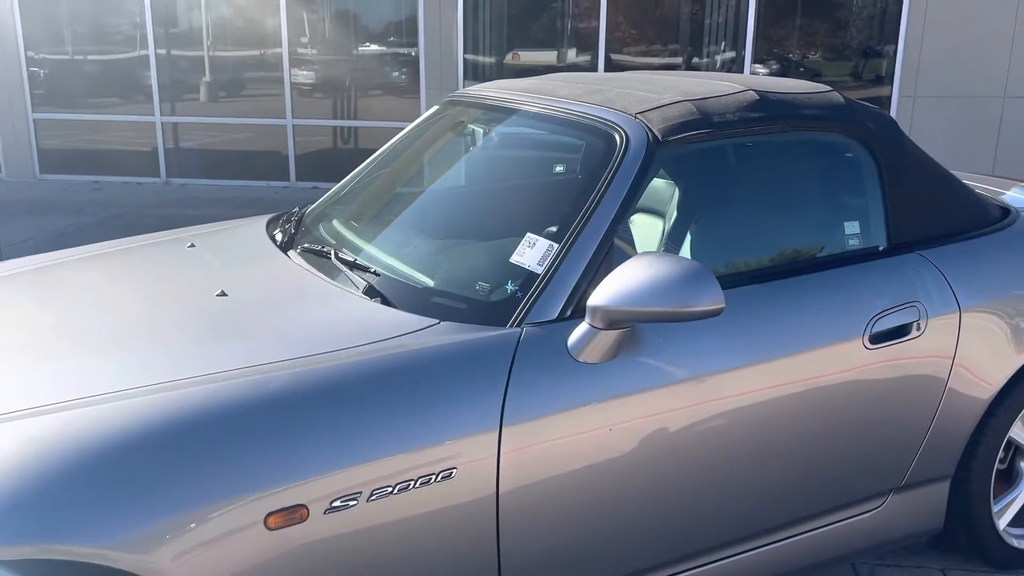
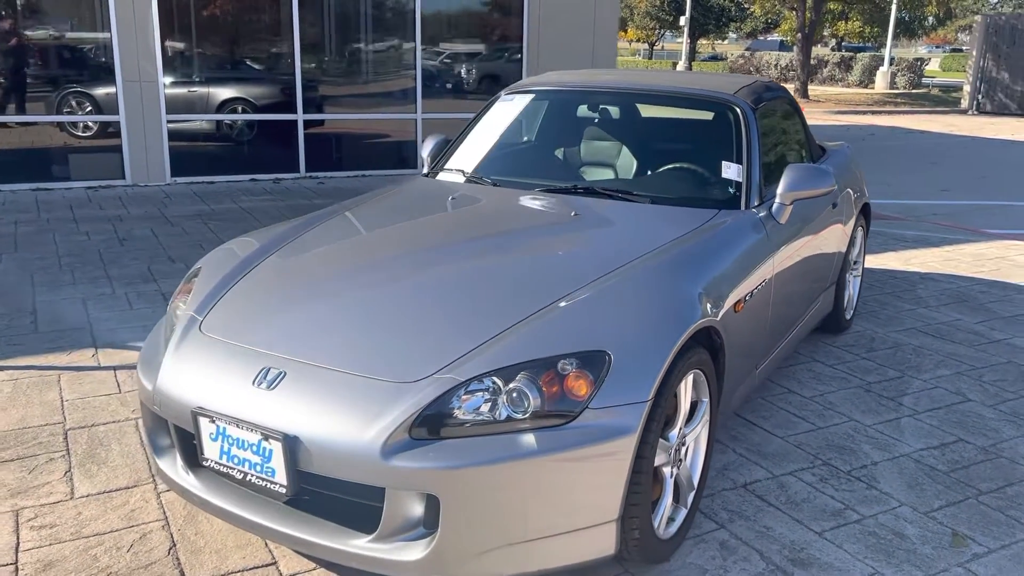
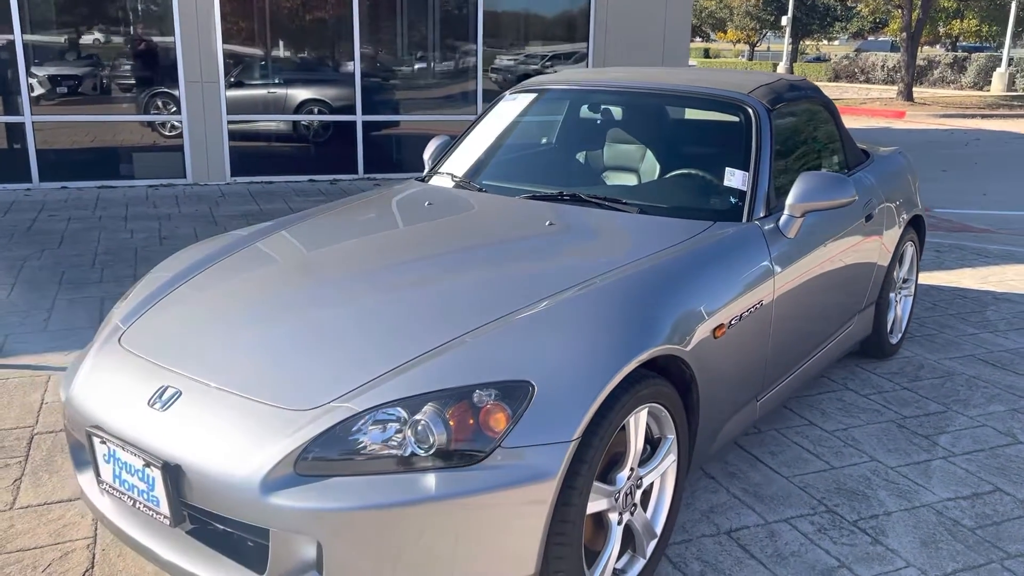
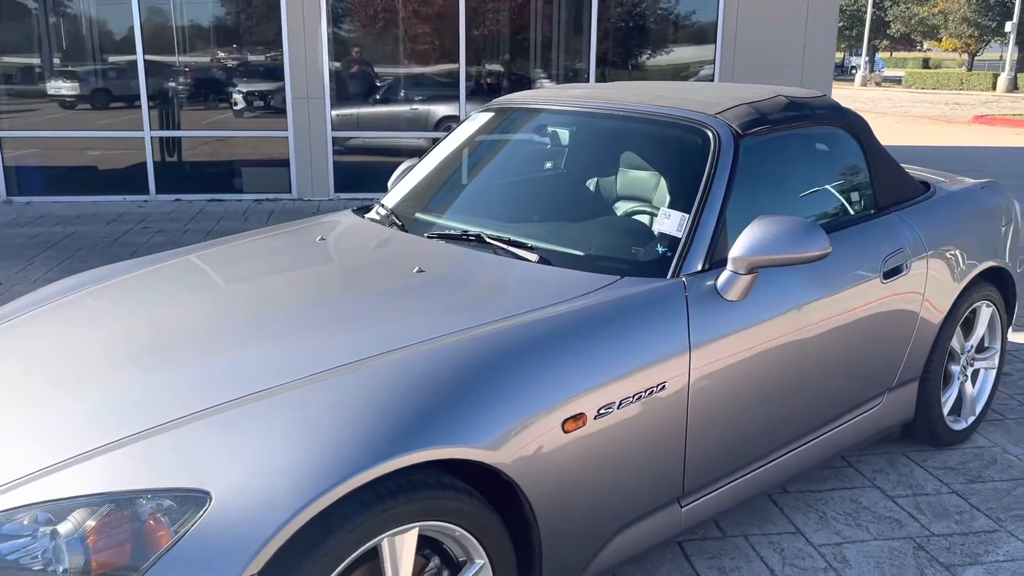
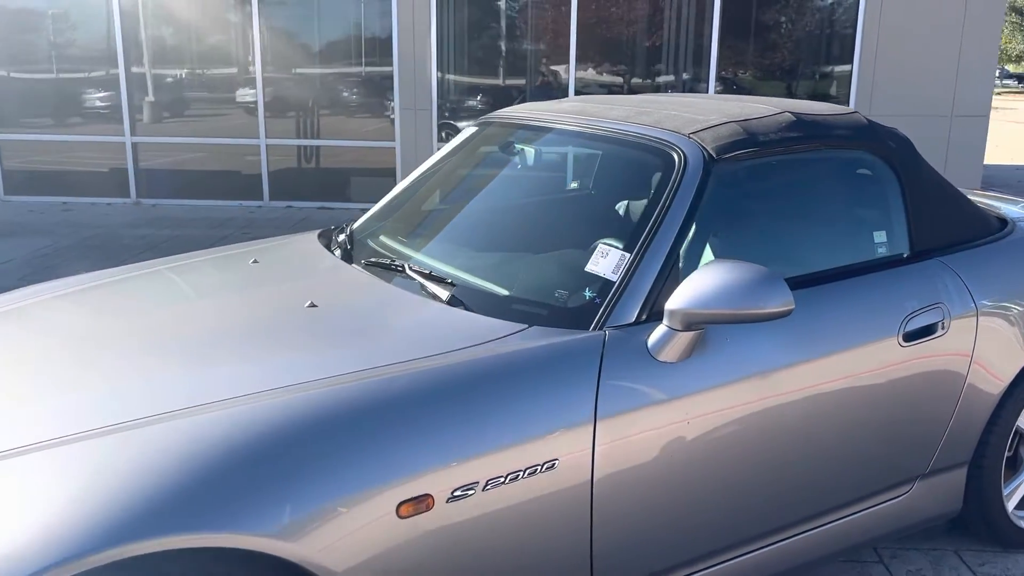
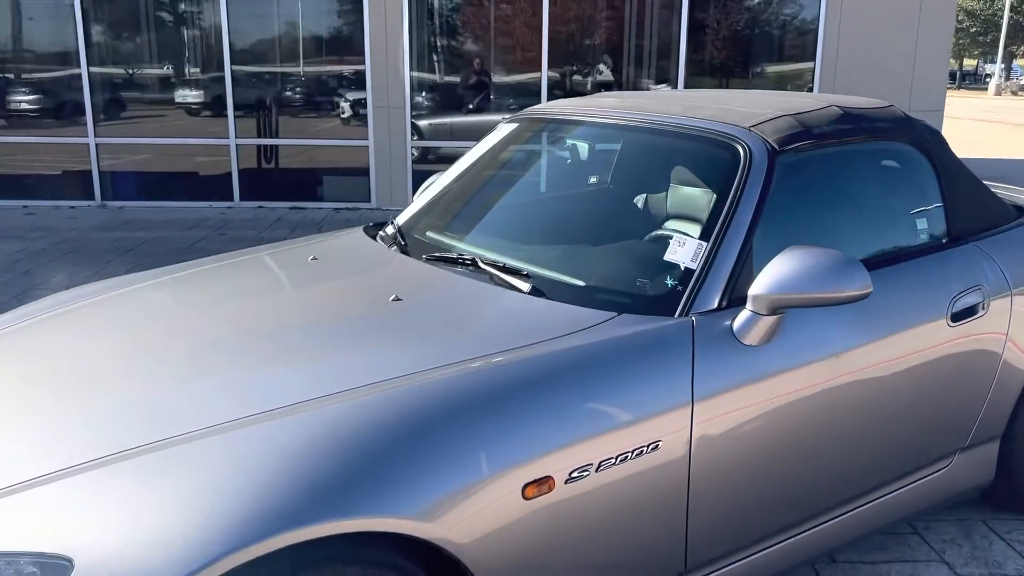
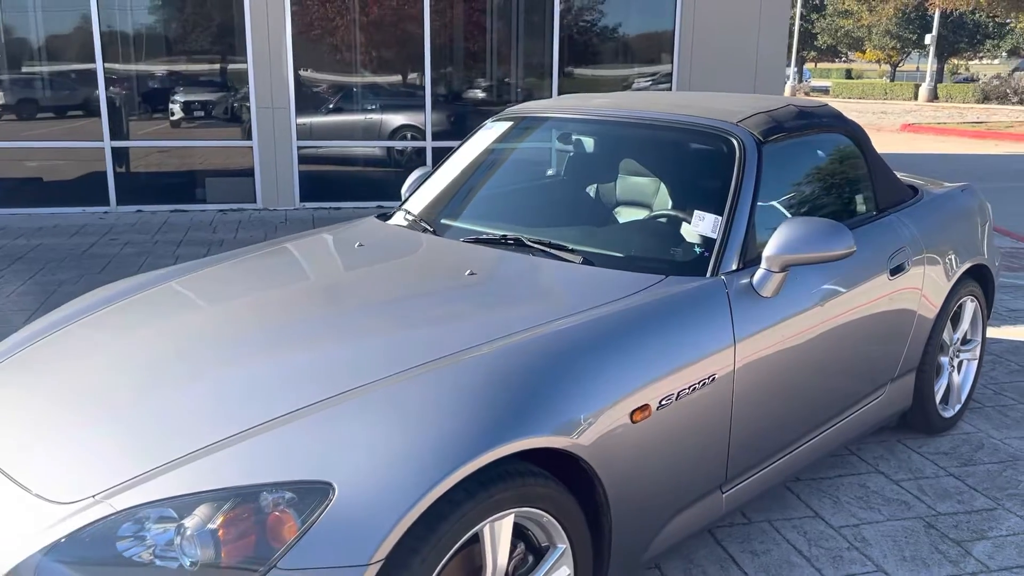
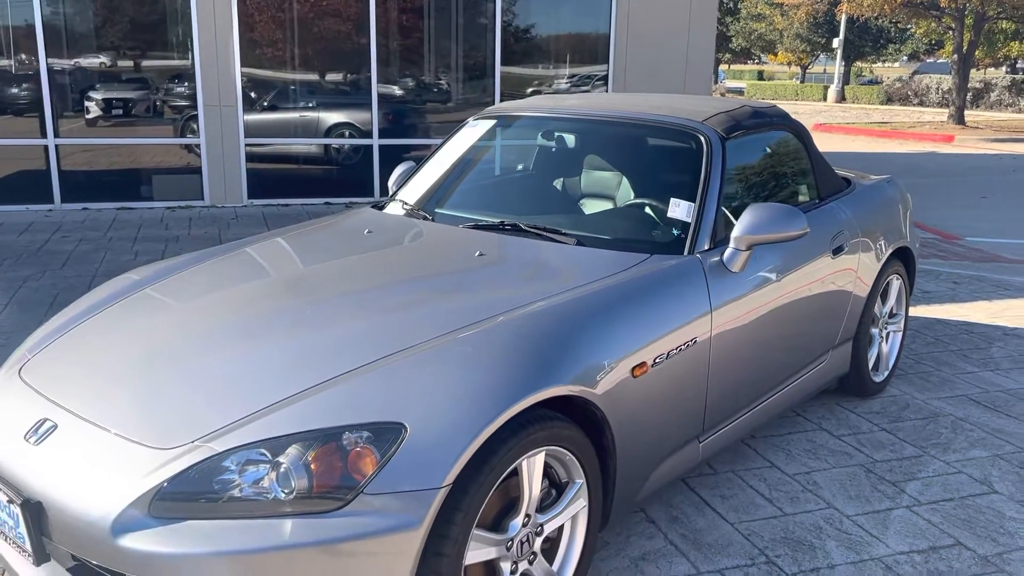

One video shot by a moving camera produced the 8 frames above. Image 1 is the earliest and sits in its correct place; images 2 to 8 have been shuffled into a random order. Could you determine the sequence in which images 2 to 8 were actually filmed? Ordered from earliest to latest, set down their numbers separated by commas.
5, 6, 4, 7, 8, 3, 2
